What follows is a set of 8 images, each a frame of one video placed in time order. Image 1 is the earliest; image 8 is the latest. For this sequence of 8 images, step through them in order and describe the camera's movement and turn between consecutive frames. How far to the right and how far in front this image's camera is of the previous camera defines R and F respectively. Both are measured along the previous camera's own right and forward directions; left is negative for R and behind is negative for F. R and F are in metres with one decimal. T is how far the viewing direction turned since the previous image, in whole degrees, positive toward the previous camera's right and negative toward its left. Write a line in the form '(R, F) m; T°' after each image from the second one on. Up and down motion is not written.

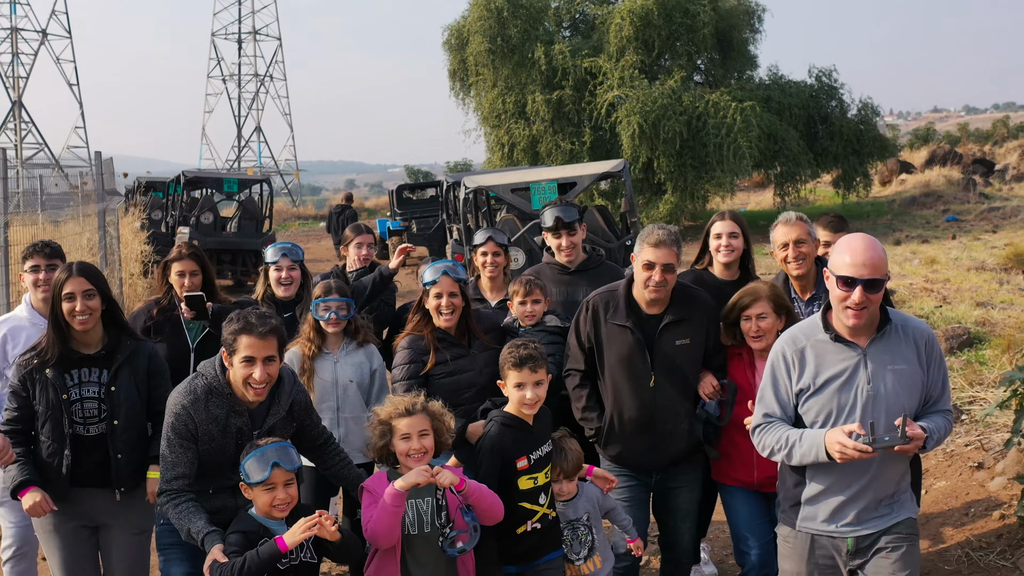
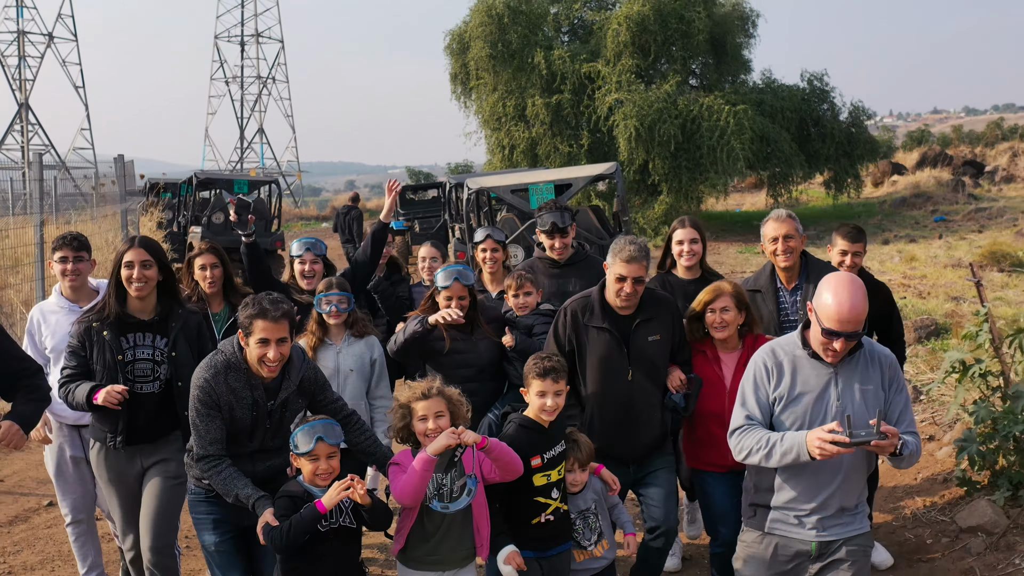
(0.0, -0.5) m; 0°
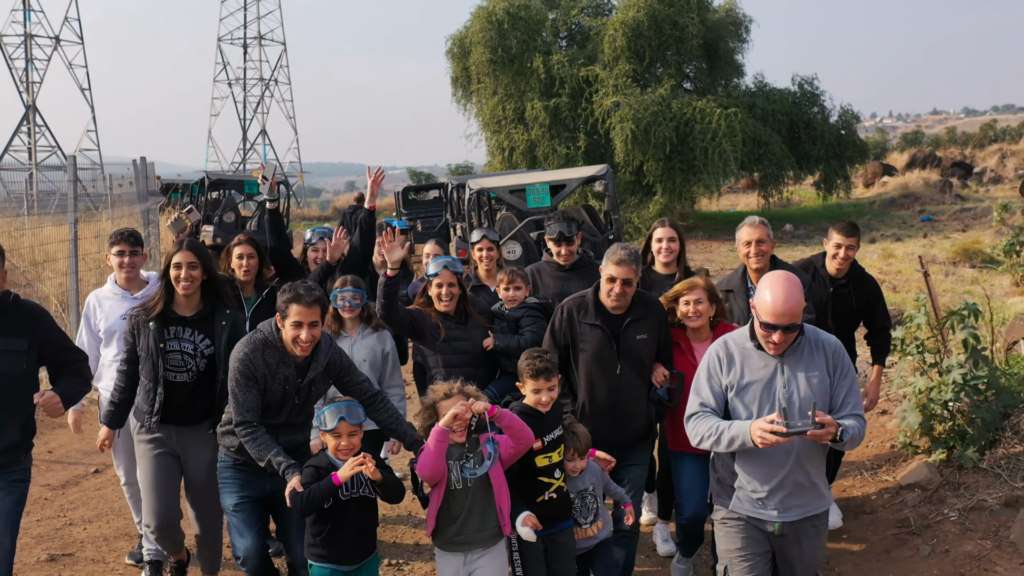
(0.0, -0.5) m; 0°
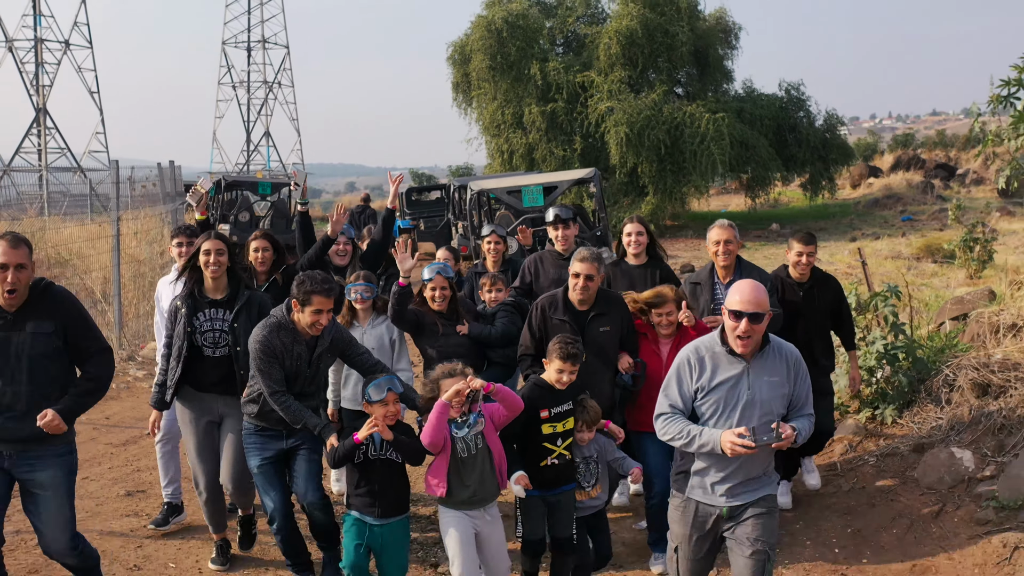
(0.0, -0.8) m; 0°
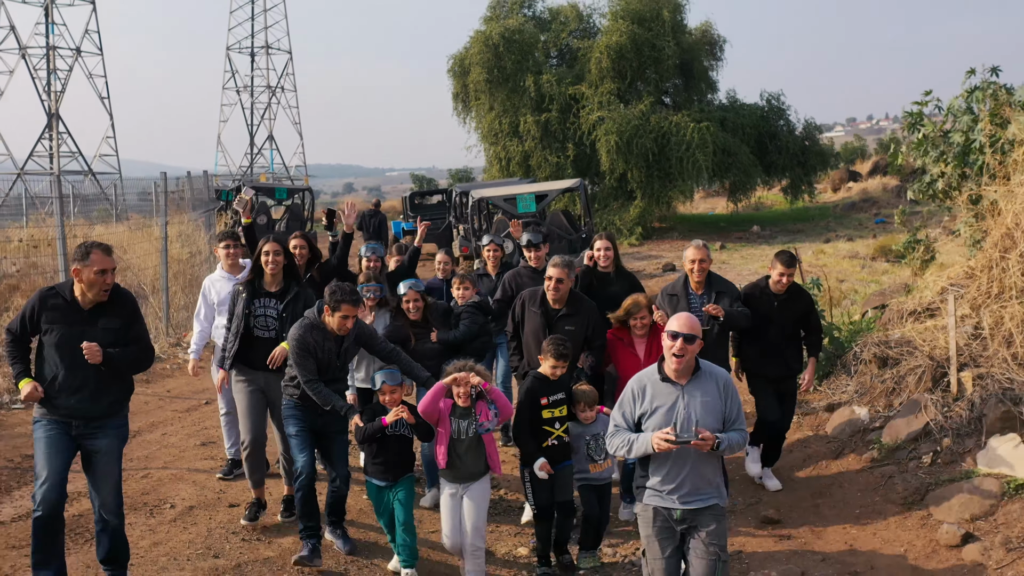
(0.0, -1.2) m; 0°
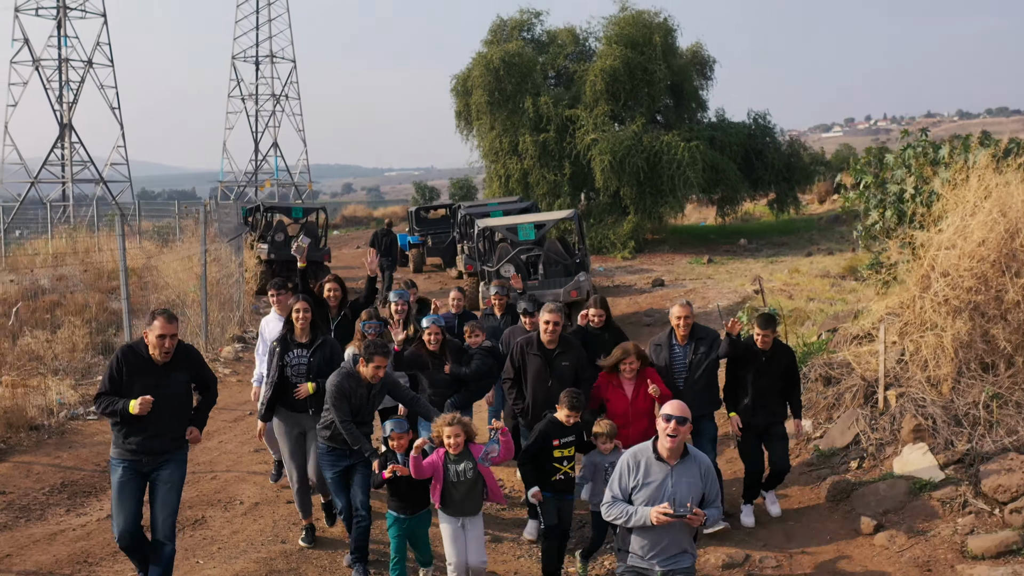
(0.0, -1.1) m; 0°
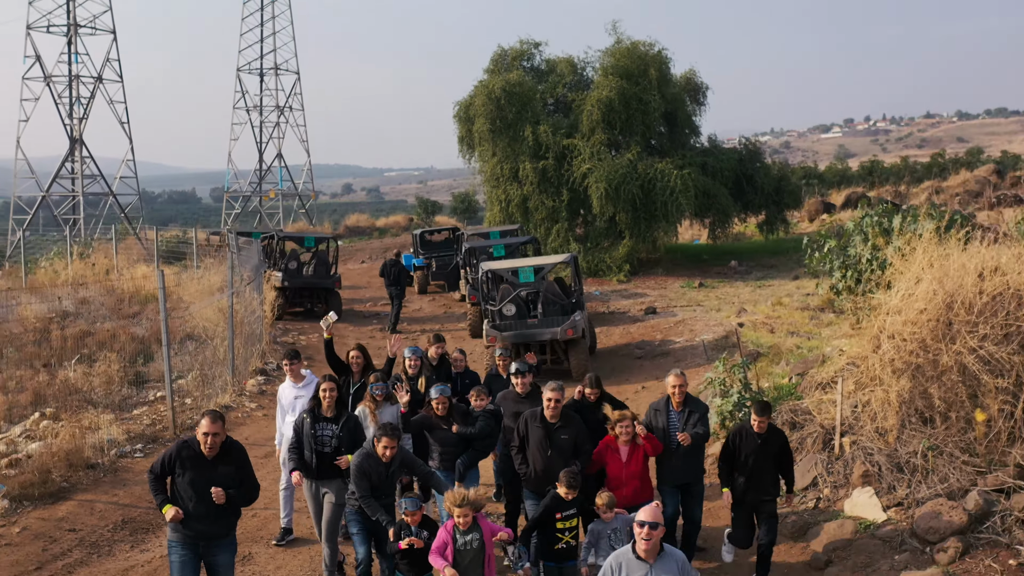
(0.0, -0.9) m; 0°
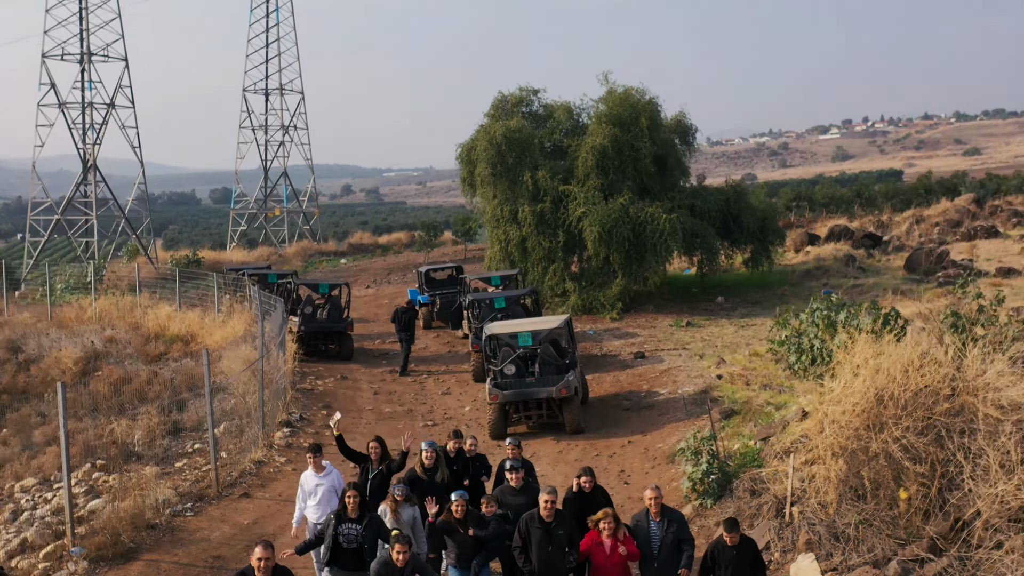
(0.0, -1.3) m; 0°
